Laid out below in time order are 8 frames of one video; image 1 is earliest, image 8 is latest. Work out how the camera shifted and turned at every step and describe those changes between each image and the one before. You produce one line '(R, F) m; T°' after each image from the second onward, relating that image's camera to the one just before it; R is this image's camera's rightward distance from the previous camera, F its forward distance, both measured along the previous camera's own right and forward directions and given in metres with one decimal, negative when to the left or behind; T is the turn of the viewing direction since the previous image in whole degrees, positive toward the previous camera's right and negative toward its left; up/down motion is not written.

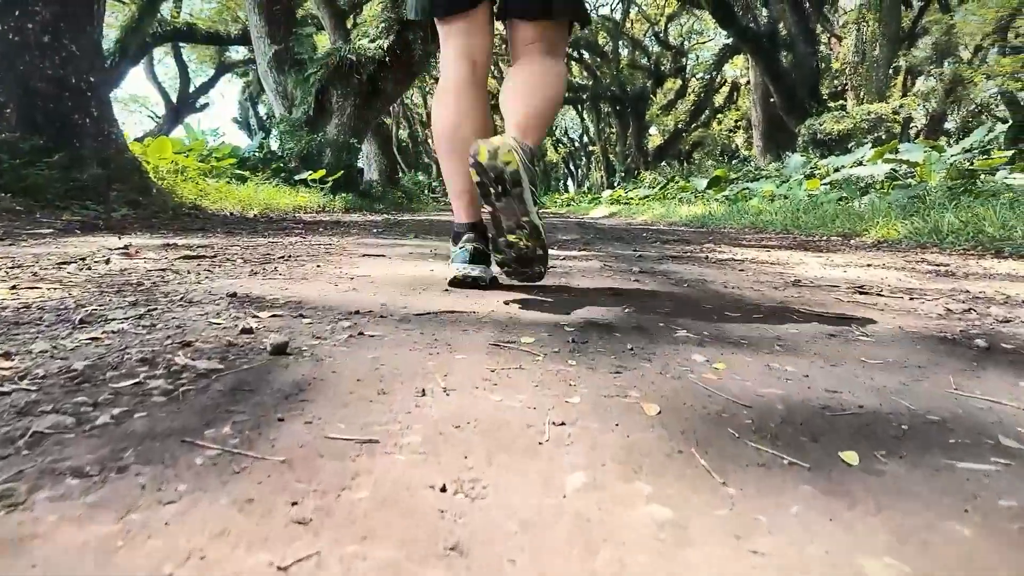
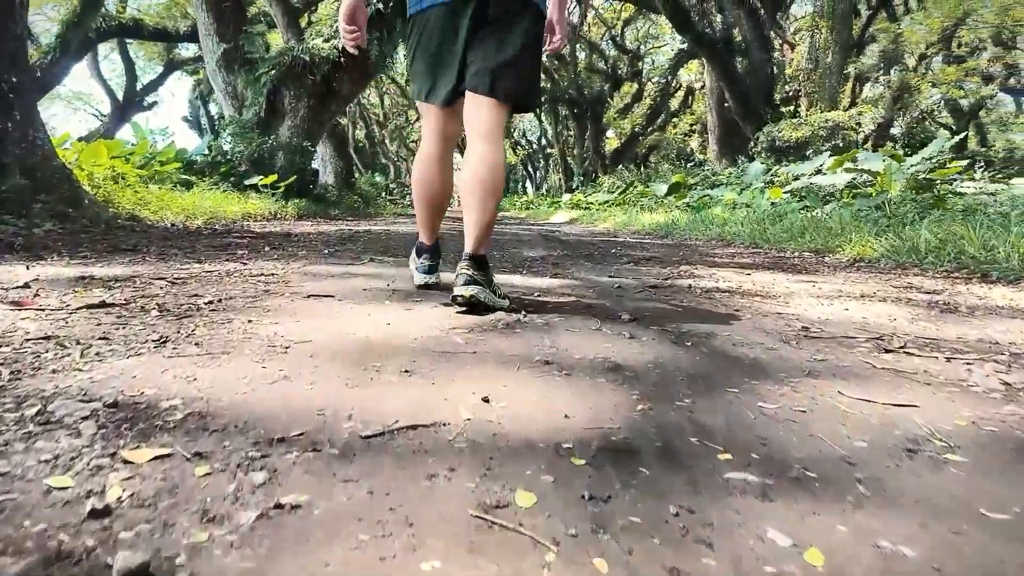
(0.0, +0.3) m; +3°
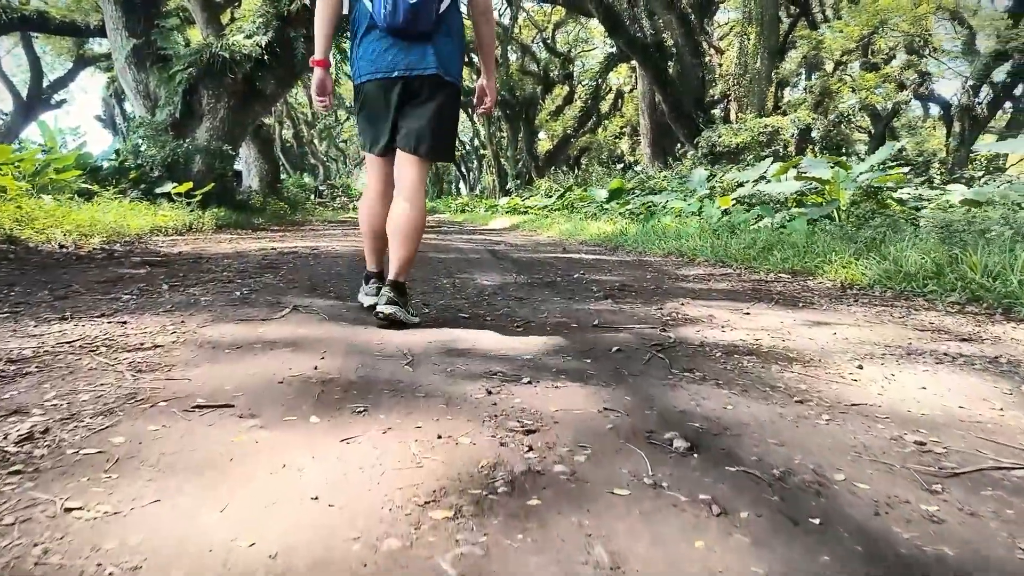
(-0.1, +0.7) m; +5°
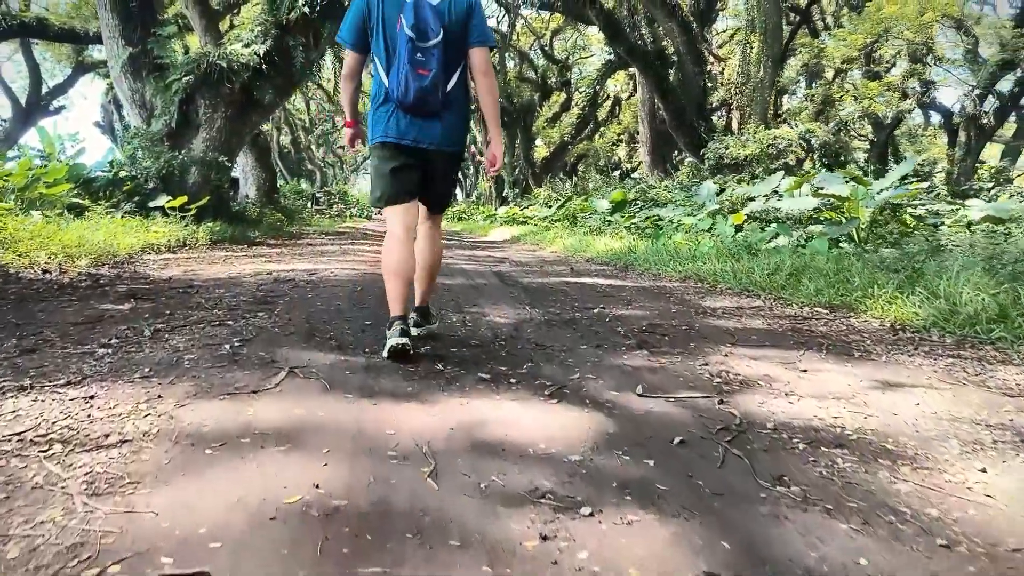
(-0.1, +0.4) m; 0°
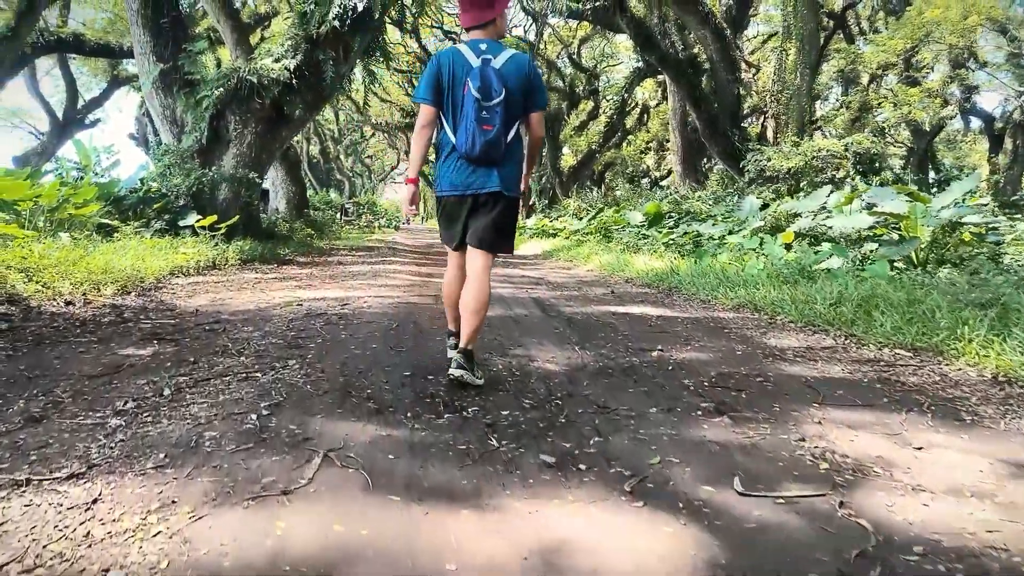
(-0.1, +0.4) m; -2°
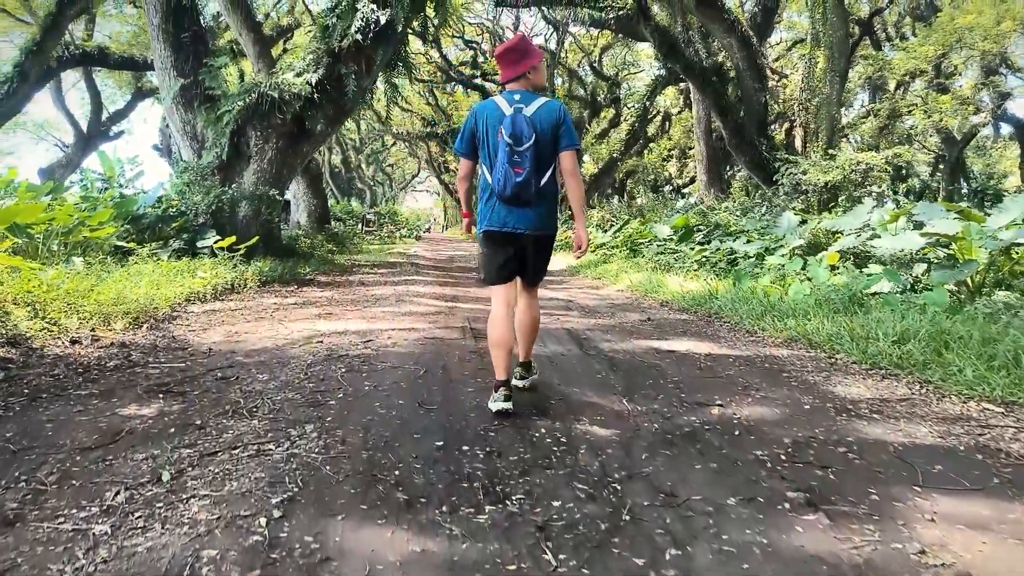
(-0.1, +0.4) m; -2°
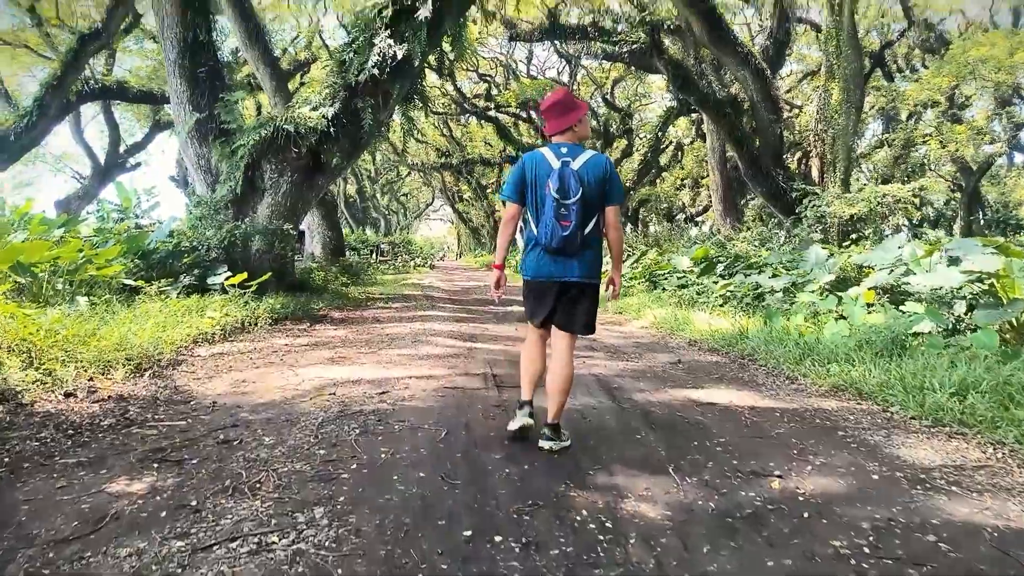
(-0.1, +0.4) m; -1°
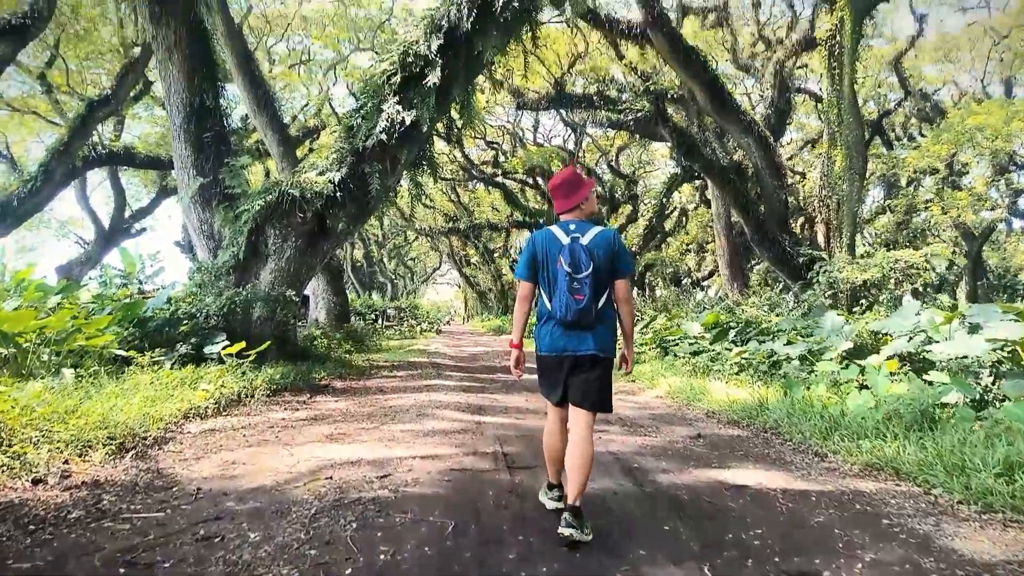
(-0.1, +0.3) m; 0°
